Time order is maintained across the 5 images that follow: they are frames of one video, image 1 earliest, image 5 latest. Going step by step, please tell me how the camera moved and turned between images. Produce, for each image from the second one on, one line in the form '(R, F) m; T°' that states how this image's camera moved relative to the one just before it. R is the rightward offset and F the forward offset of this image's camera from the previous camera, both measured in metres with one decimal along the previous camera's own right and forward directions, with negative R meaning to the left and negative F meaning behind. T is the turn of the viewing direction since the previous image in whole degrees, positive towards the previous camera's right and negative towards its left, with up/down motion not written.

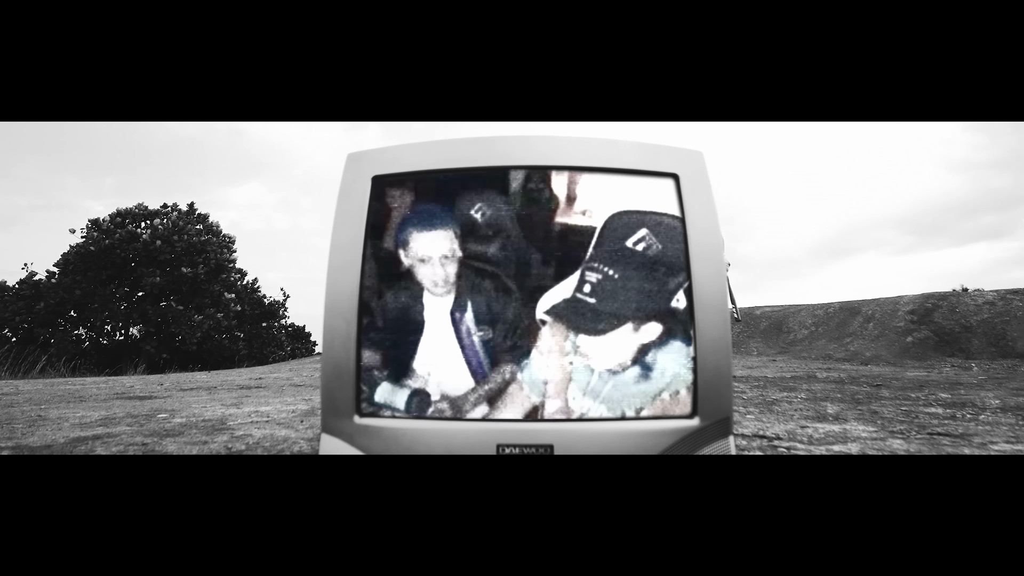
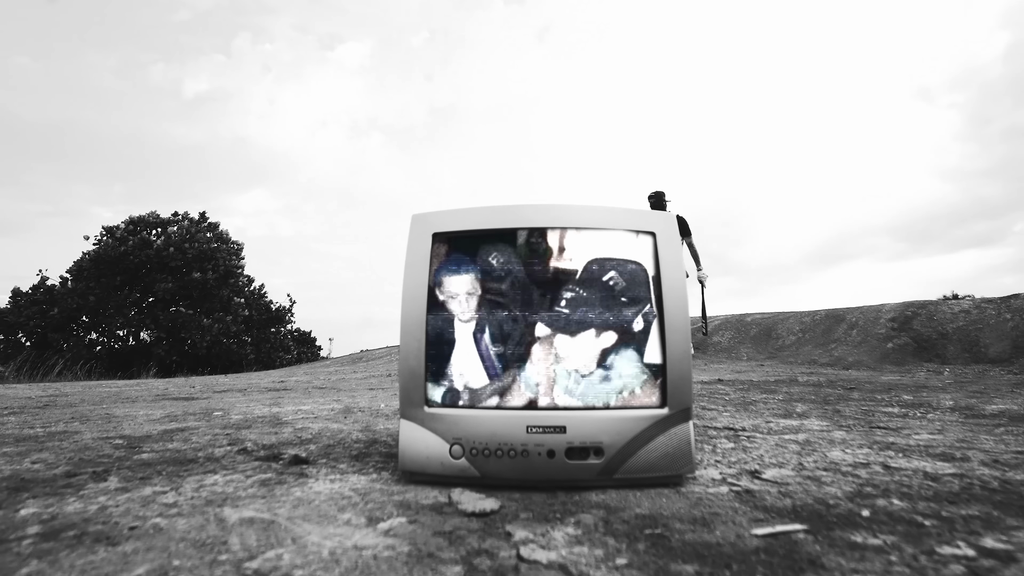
(-0.1, -0.4) m; 0°
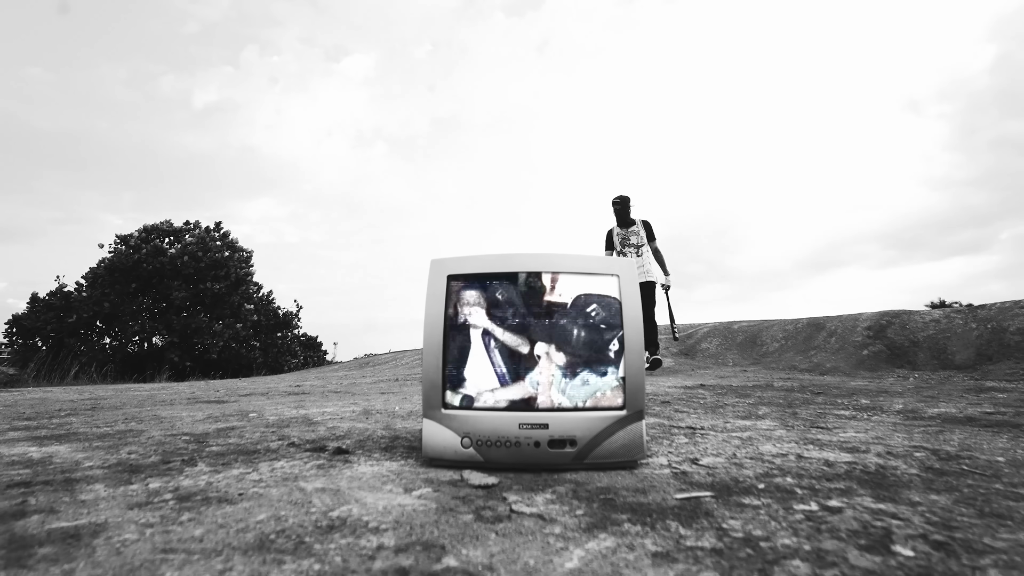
(0.0, -0.5) m; 0°
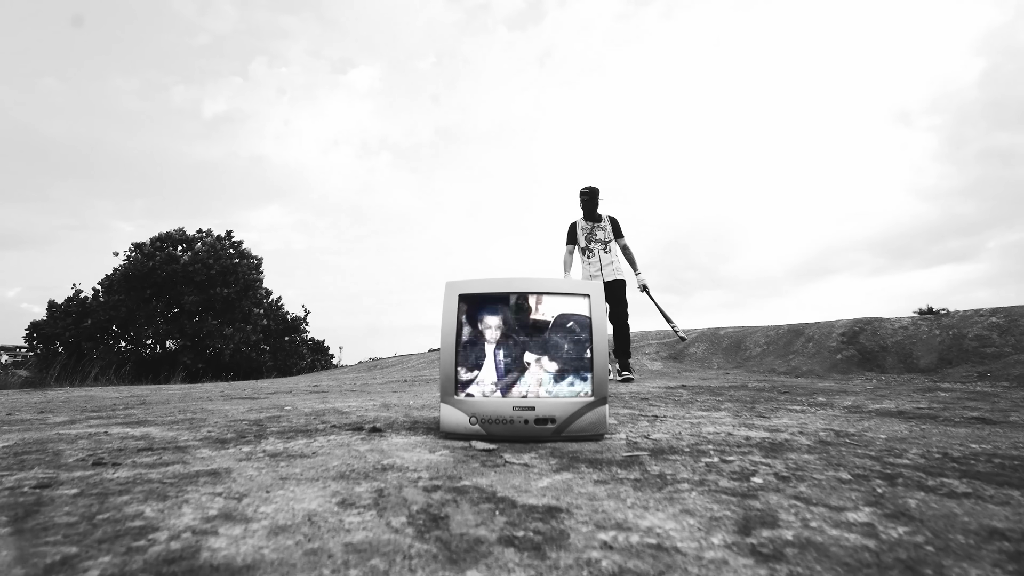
(0.0, -0.7) m; 0°
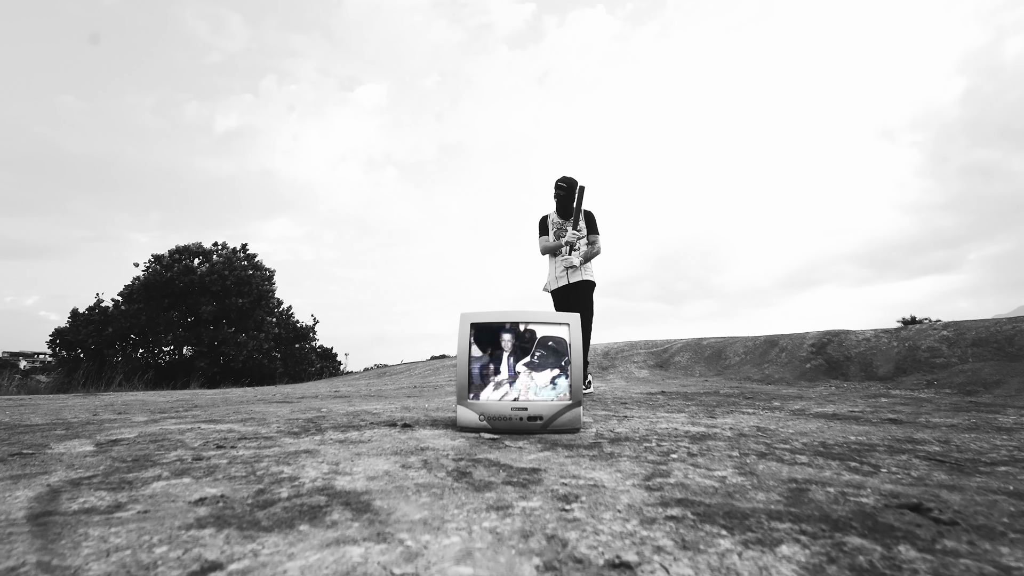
(0.0, -0.9) m; 0°
